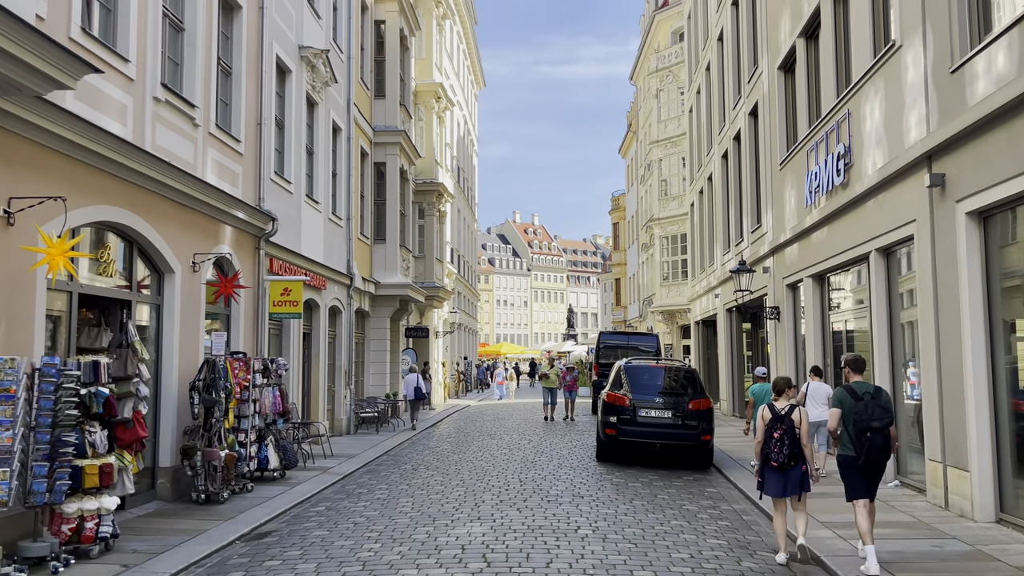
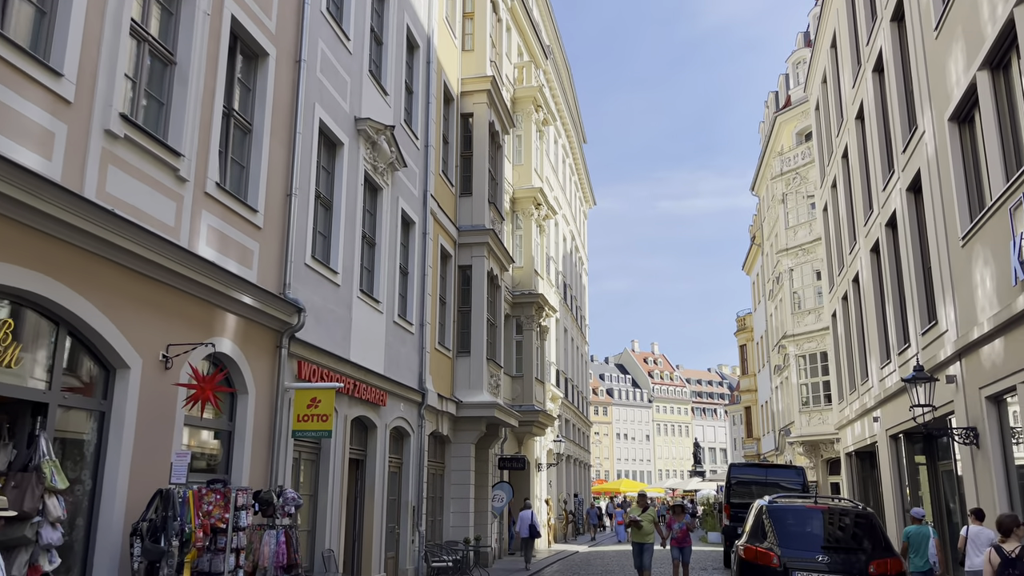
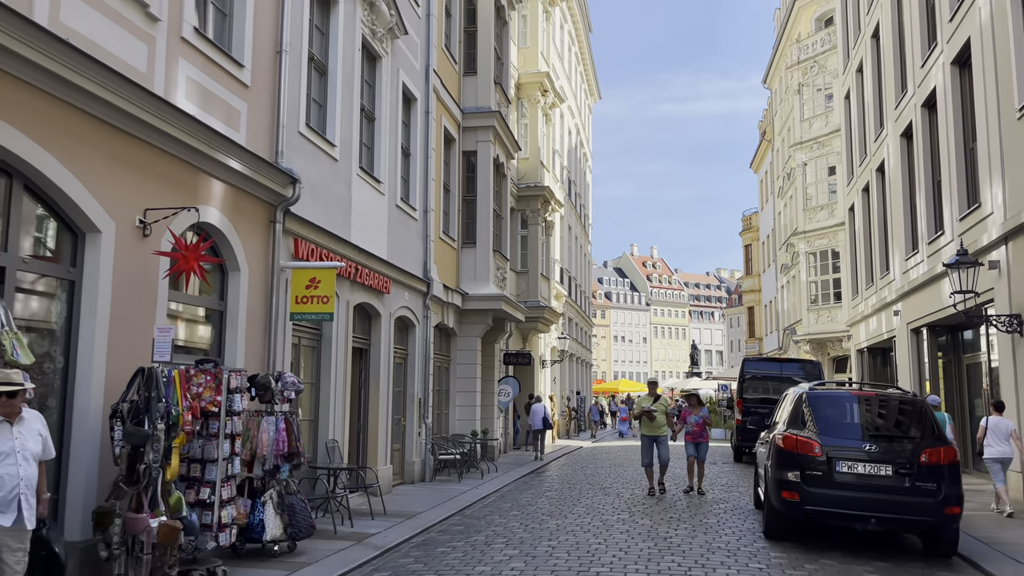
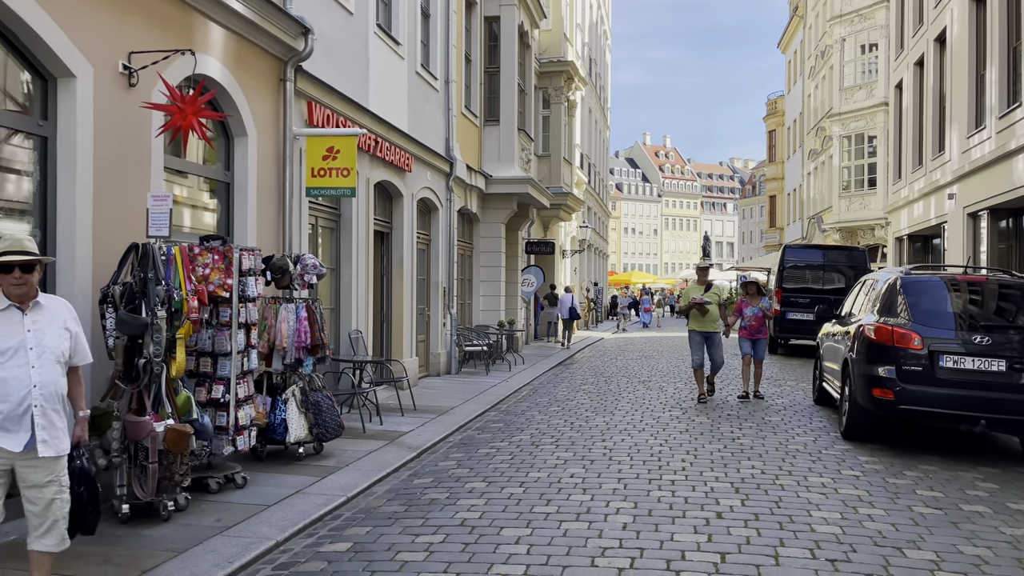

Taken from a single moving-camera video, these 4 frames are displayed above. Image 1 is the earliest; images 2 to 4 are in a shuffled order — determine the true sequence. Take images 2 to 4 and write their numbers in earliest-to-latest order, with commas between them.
2, 3, 4
